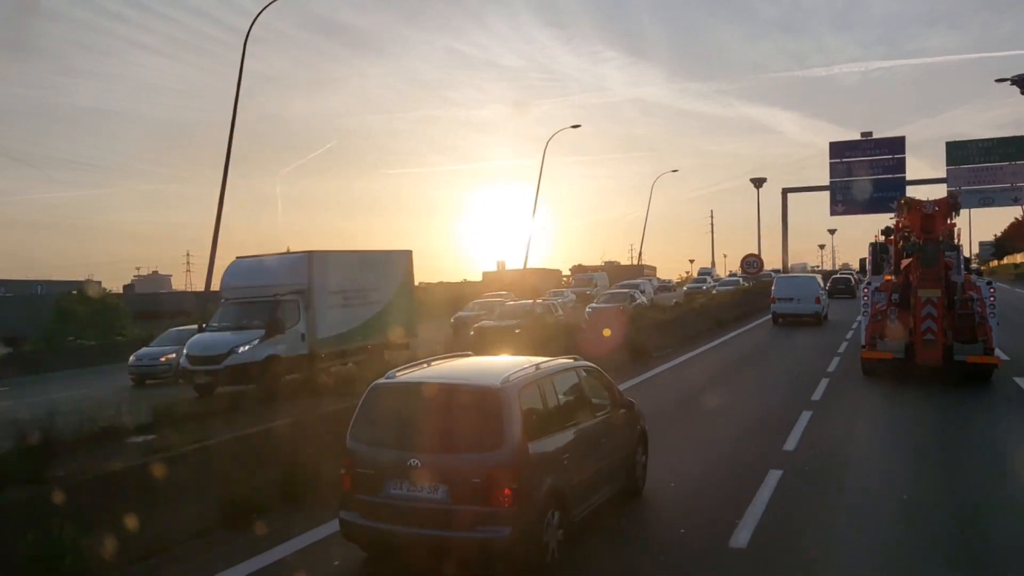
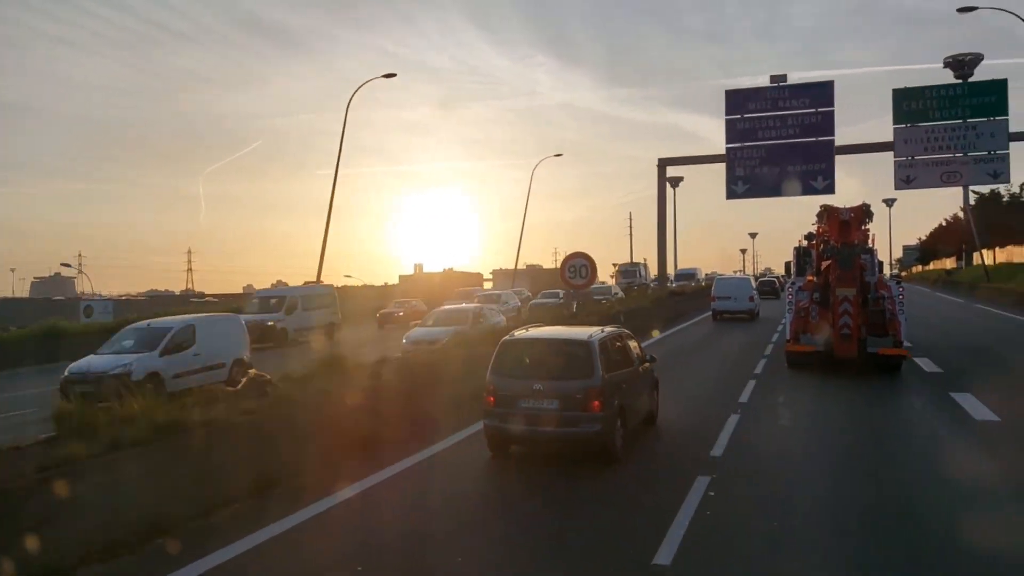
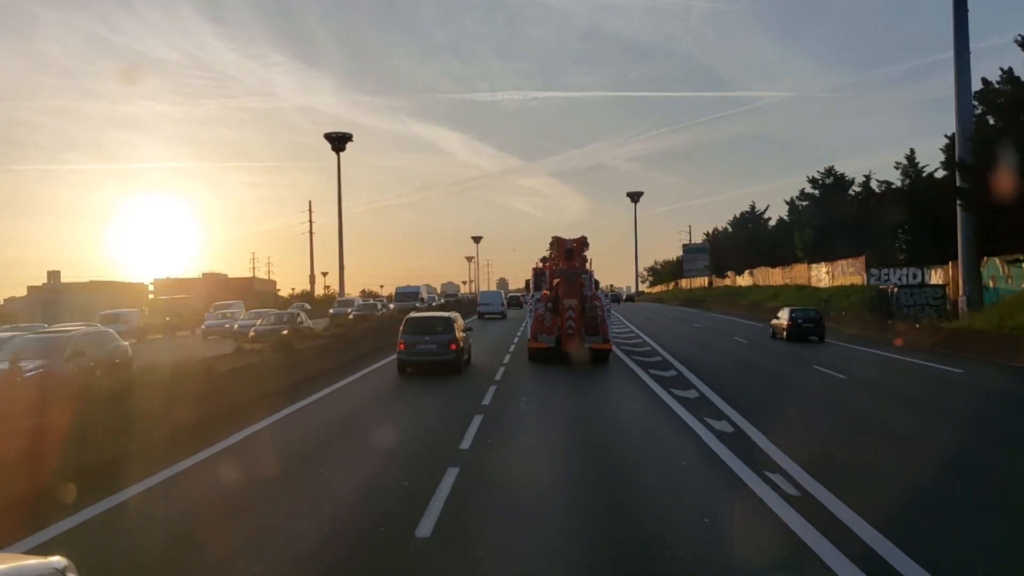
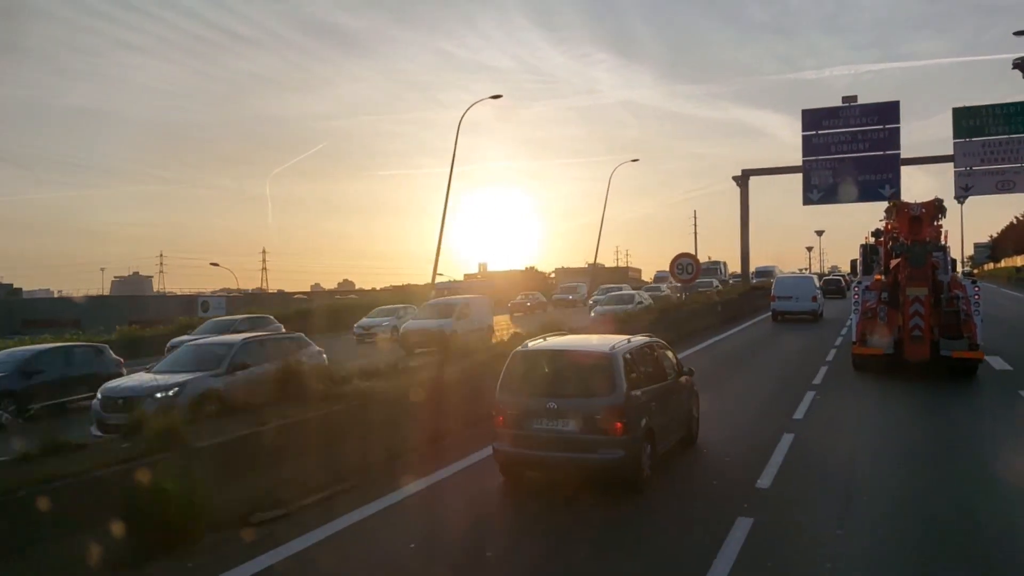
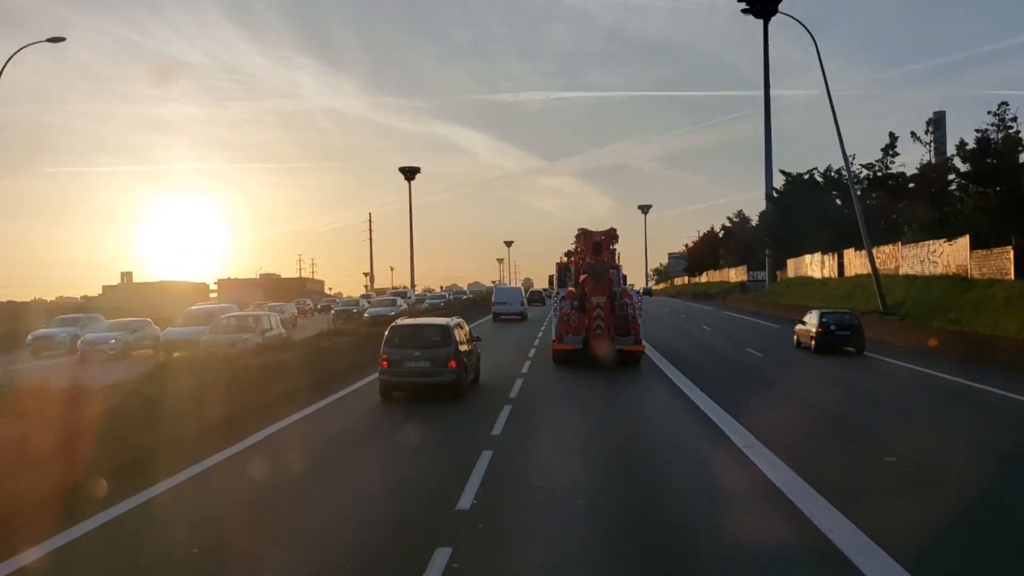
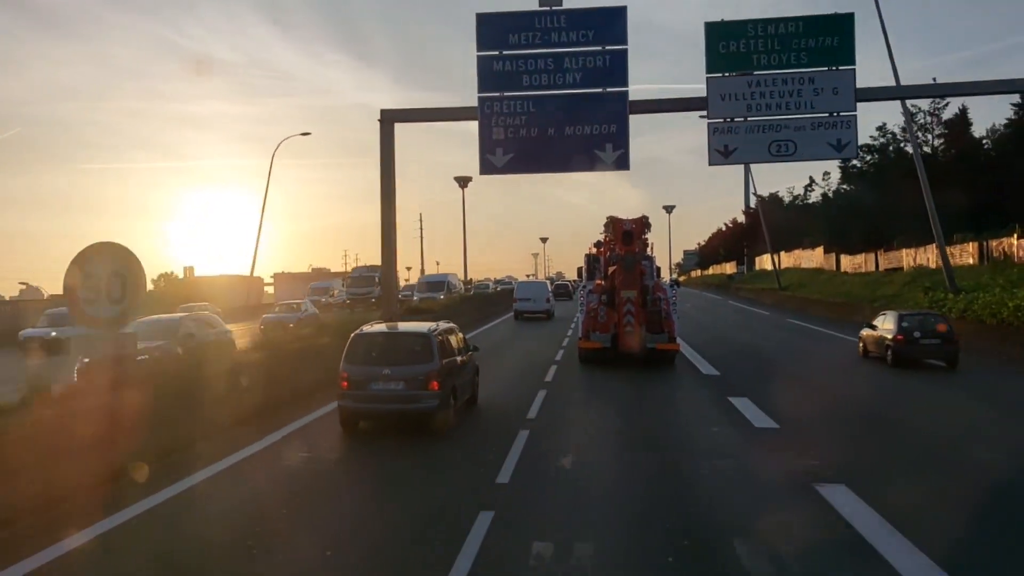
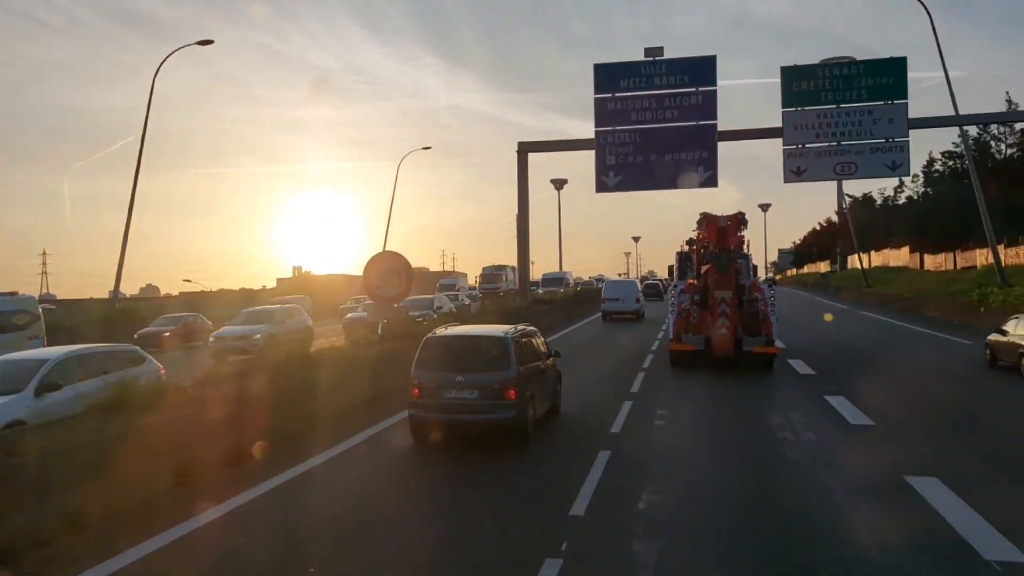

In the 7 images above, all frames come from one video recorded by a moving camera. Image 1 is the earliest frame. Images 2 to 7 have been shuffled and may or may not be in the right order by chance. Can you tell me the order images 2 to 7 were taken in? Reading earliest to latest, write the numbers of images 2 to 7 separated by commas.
4, 2, 7, 6, 5, 3
